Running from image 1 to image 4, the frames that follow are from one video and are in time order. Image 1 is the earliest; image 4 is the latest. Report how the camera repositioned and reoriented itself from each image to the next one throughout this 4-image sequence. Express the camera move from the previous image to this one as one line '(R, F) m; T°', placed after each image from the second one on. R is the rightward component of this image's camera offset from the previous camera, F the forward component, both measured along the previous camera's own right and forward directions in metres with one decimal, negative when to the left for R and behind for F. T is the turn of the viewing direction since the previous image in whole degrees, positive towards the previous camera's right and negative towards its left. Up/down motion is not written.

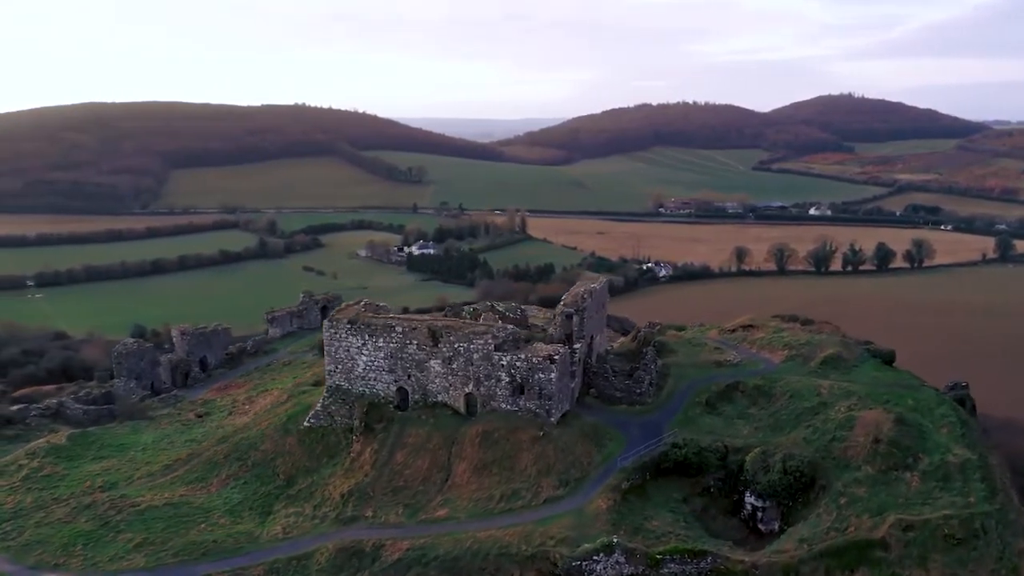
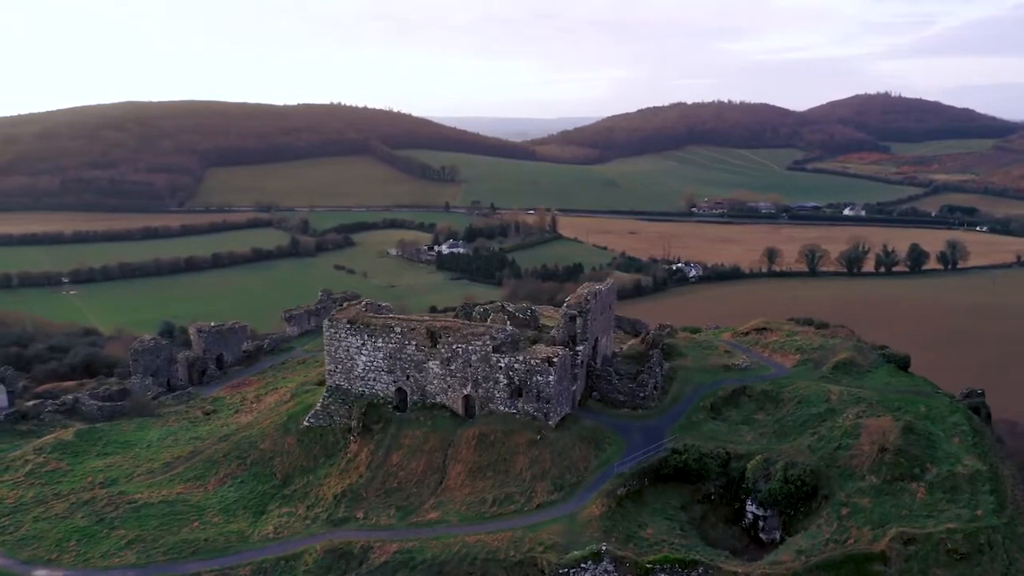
(+0.9, +0.3) m; -2°
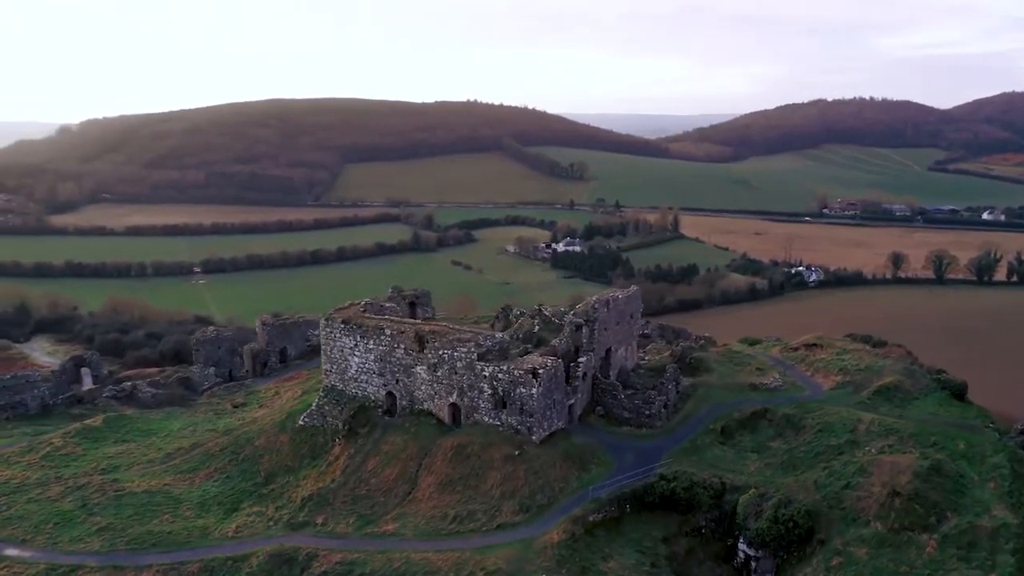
(+3.6, +1.3) m; -9°
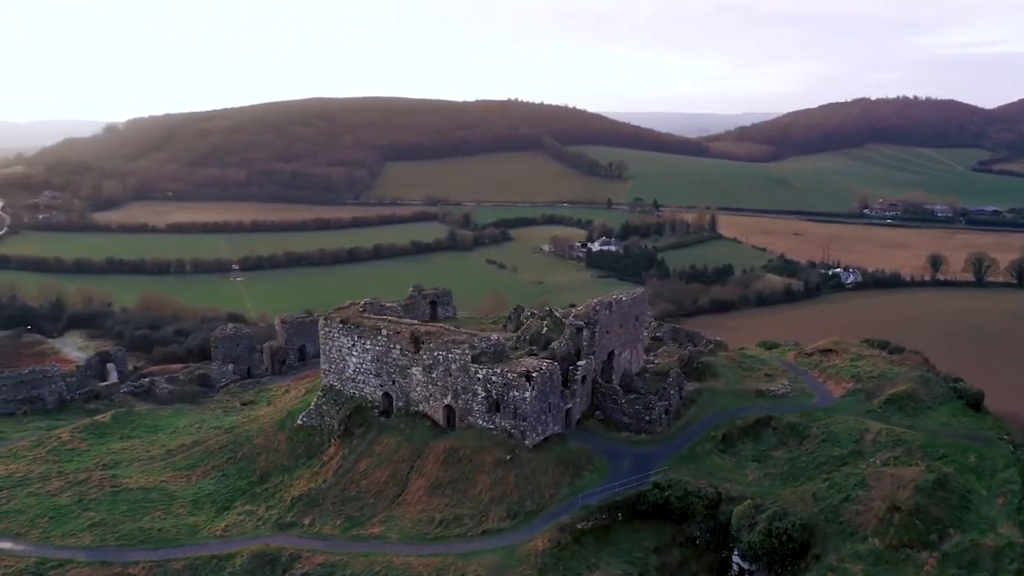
(+1.1, +0.3) m; -3°
